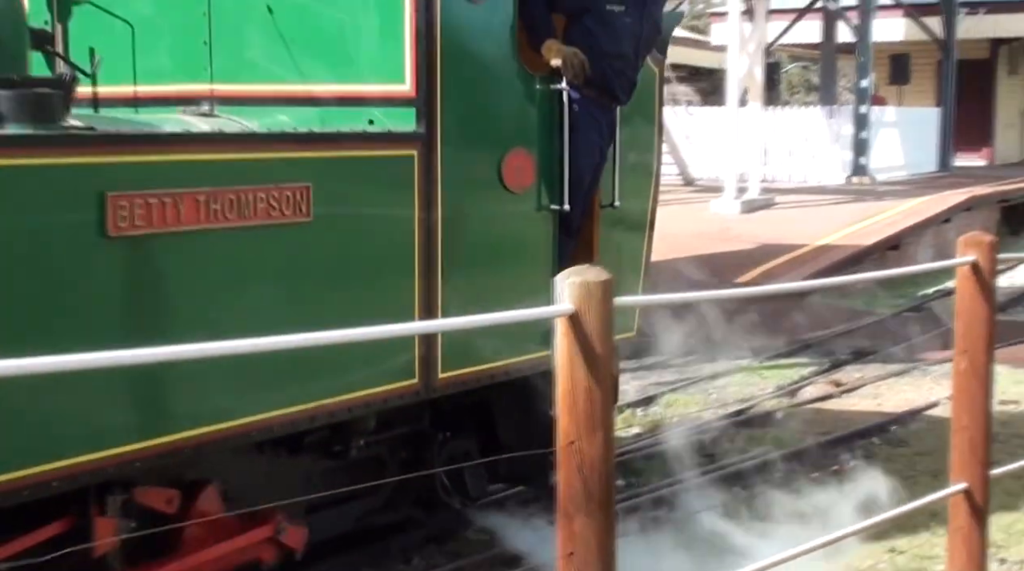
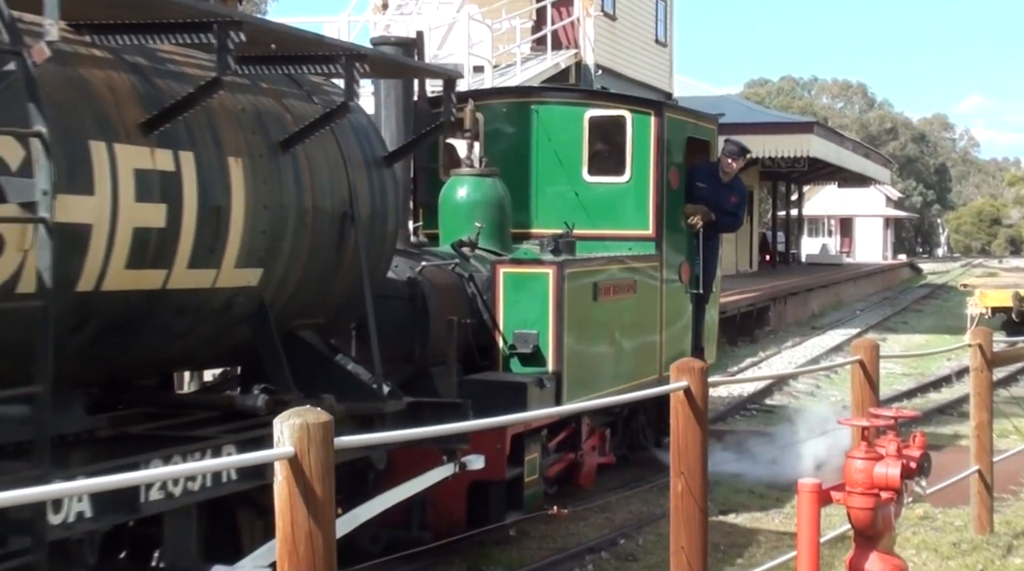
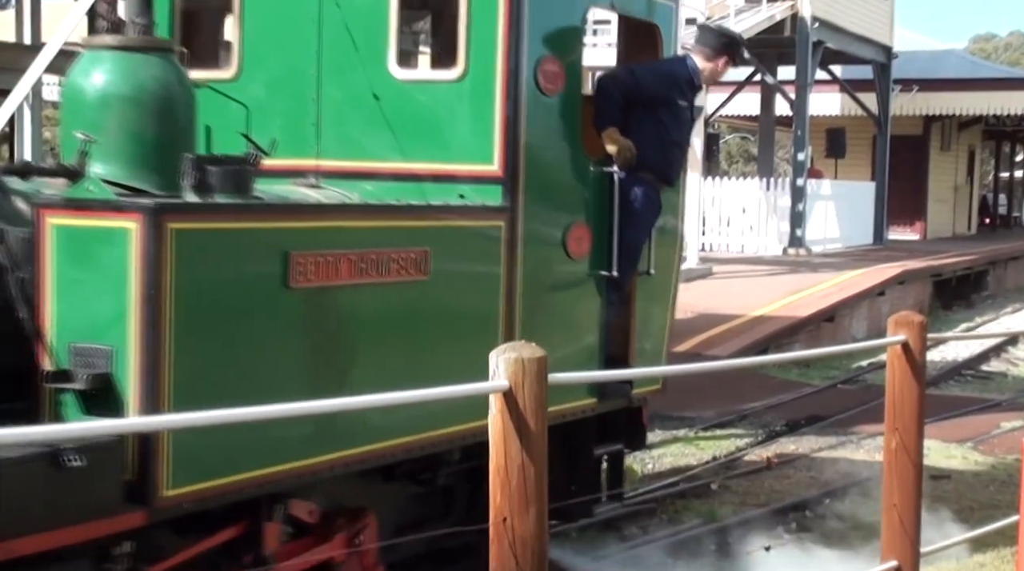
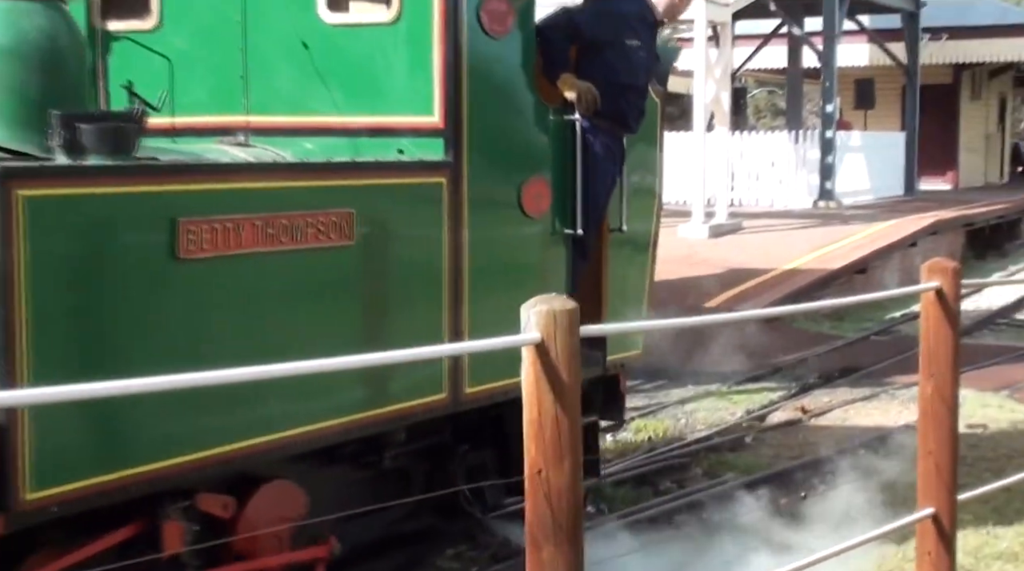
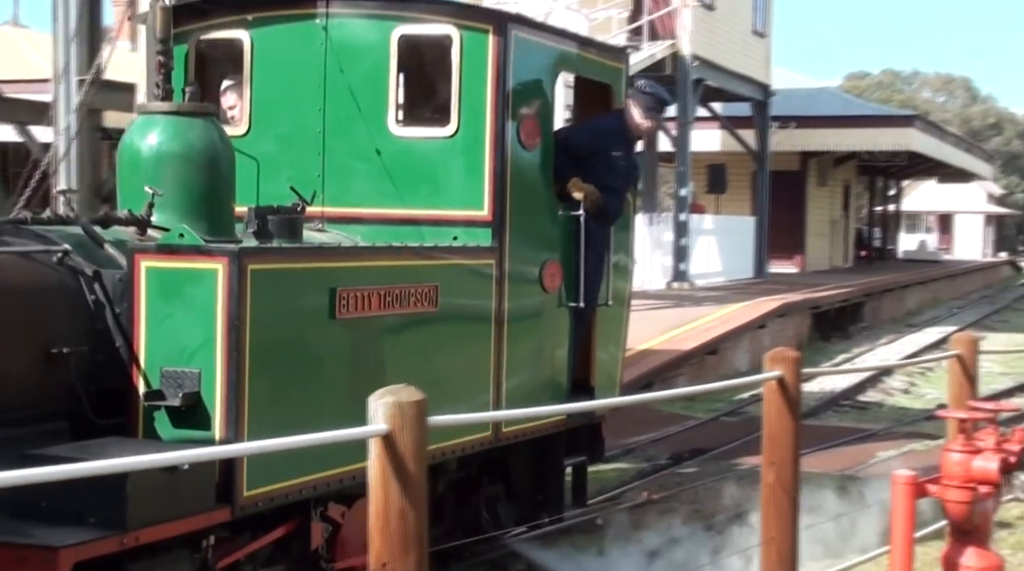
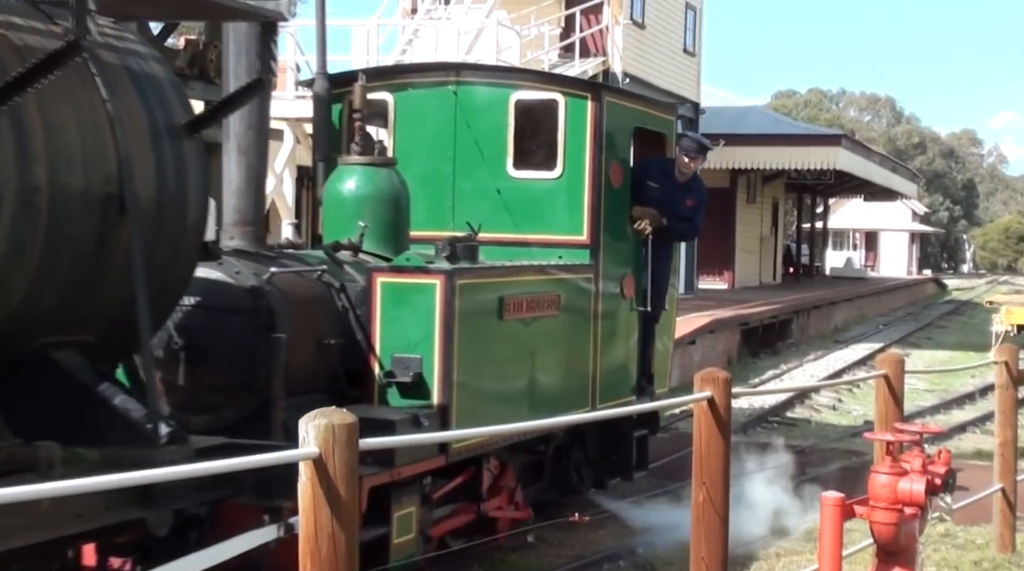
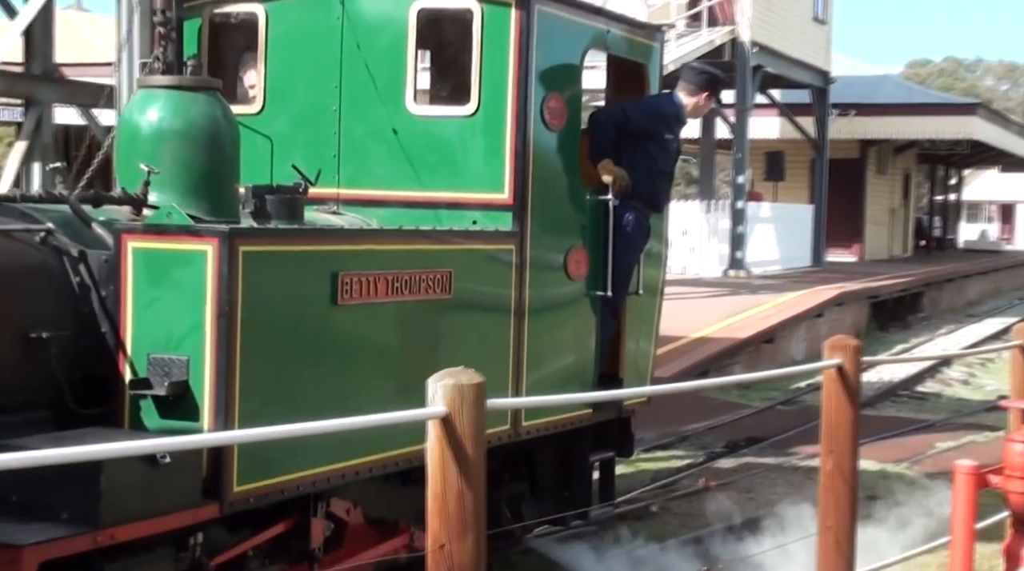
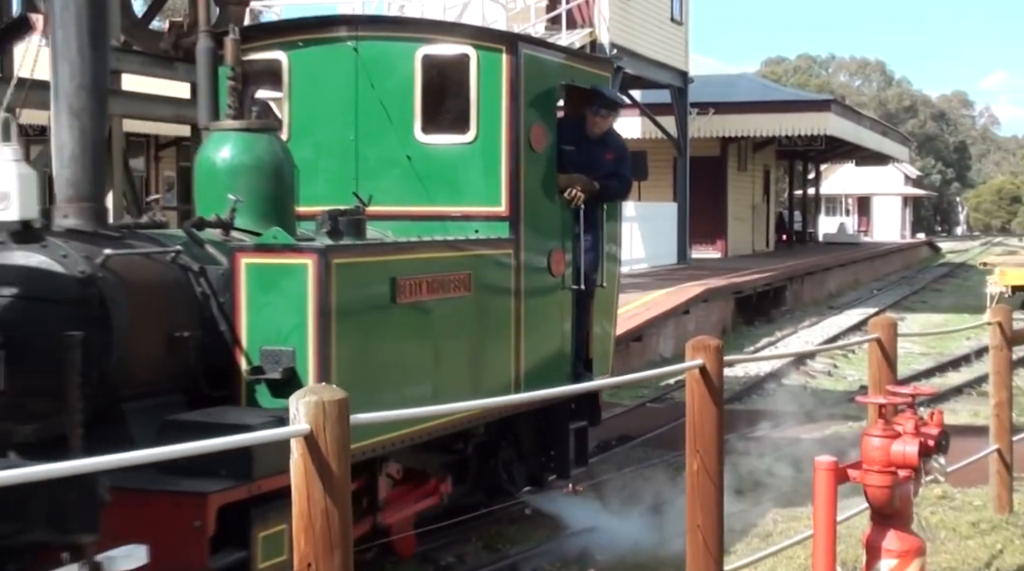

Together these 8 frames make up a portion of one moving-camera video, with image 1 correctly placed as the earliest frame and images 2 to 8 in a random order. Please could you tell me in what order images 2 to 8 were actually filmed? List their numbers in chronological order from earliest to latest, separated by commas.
4, 3, 7, 5, 8, 6, 2
